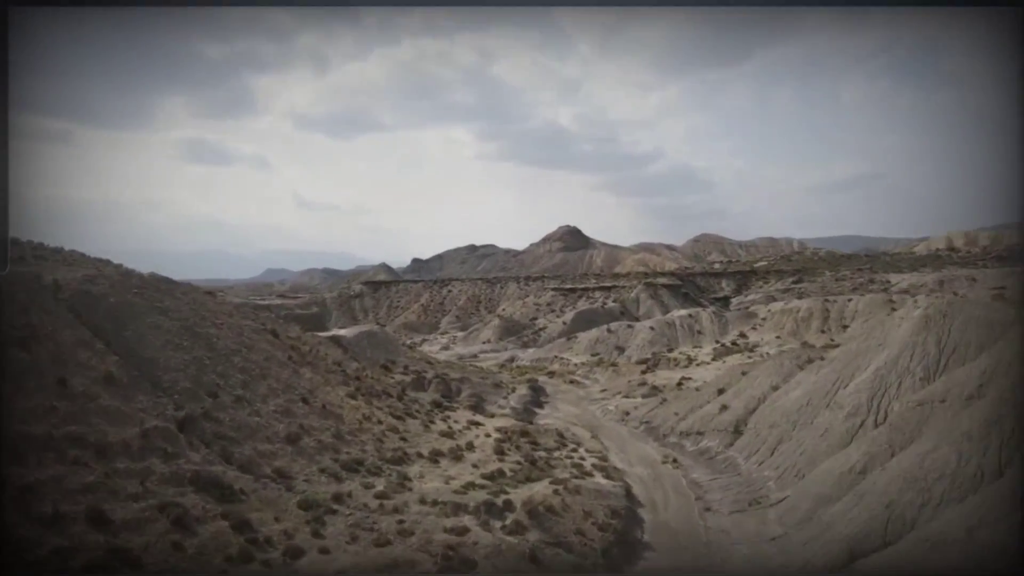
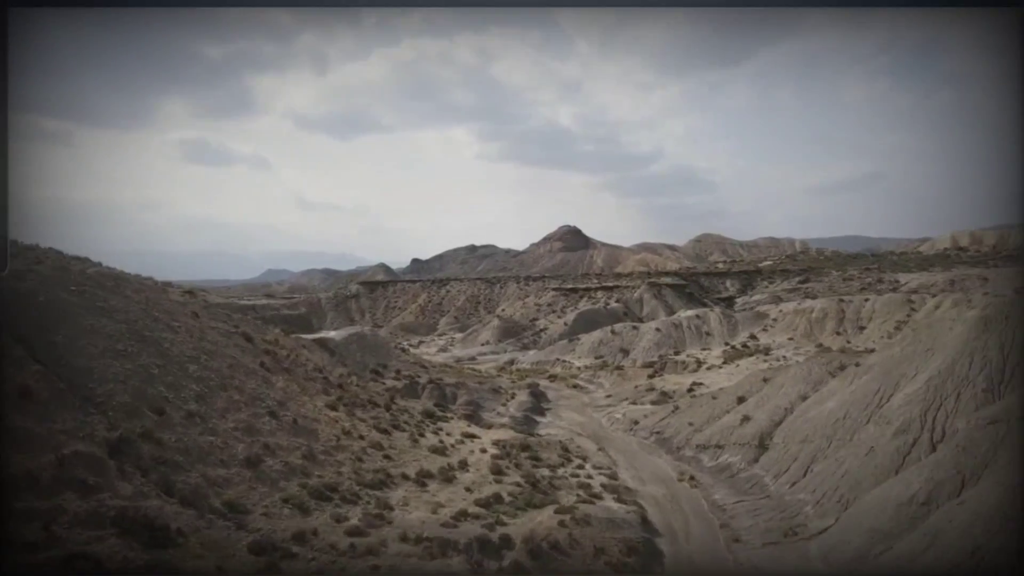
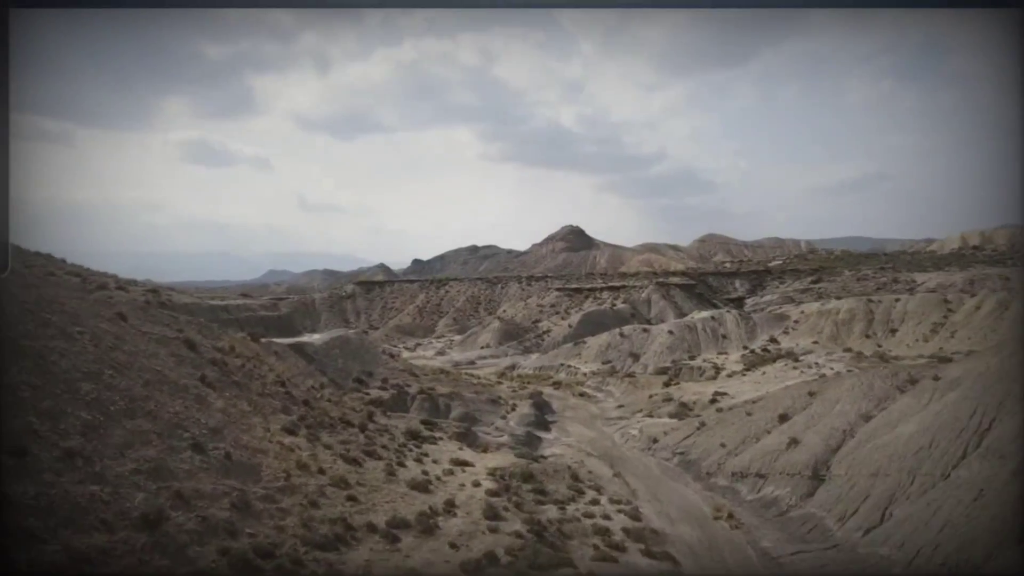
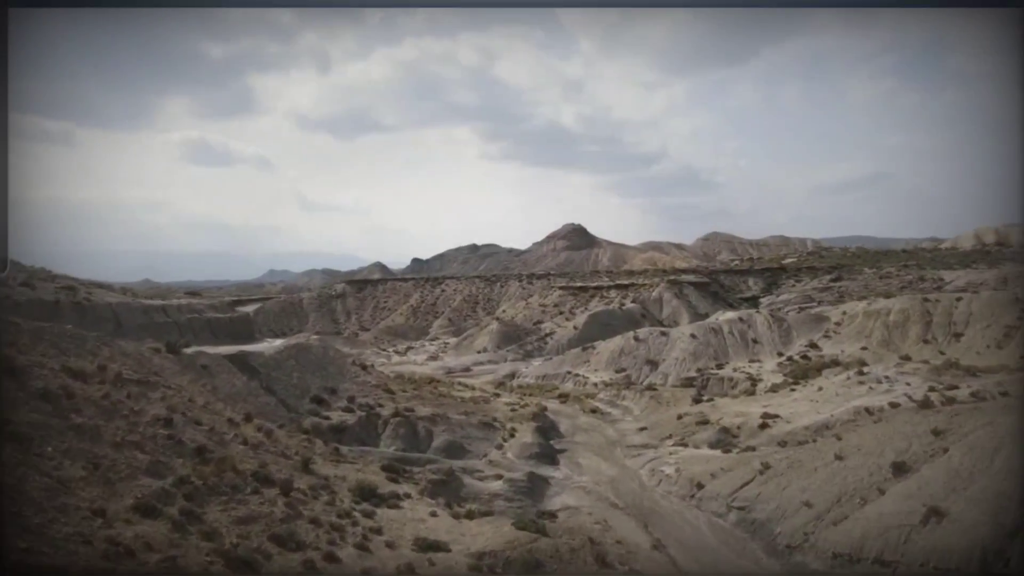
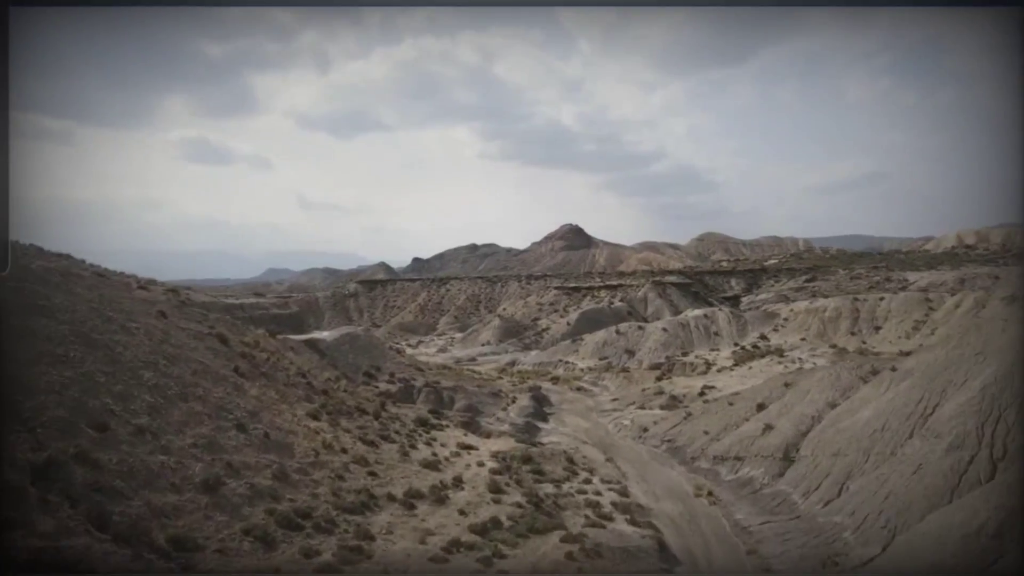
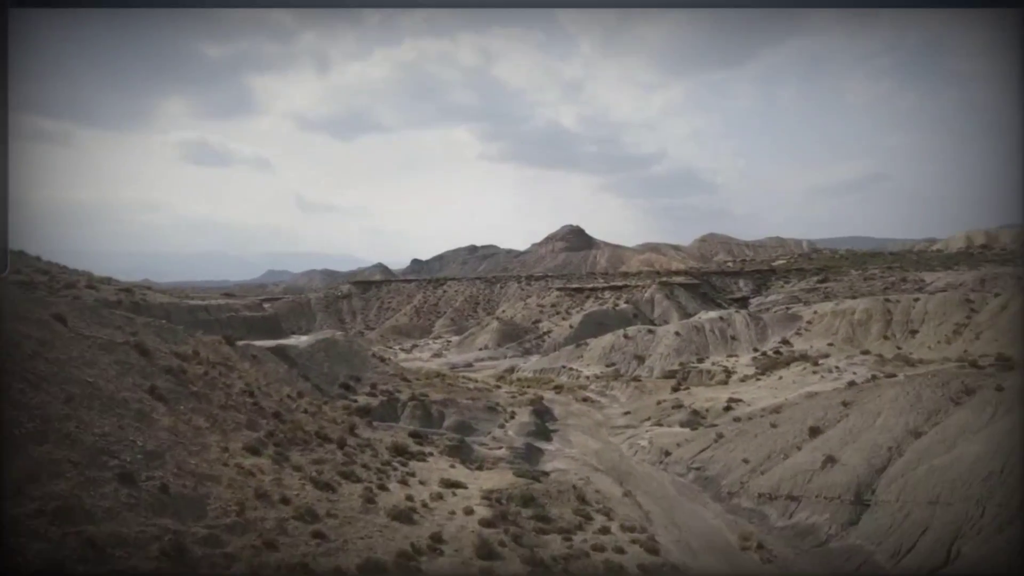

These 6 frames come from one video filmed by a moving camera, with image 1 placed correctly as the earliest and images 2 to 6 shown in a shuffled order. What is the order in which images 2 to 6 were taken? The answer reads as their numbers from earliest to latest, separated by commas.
2, 5, 3, 6, 4
